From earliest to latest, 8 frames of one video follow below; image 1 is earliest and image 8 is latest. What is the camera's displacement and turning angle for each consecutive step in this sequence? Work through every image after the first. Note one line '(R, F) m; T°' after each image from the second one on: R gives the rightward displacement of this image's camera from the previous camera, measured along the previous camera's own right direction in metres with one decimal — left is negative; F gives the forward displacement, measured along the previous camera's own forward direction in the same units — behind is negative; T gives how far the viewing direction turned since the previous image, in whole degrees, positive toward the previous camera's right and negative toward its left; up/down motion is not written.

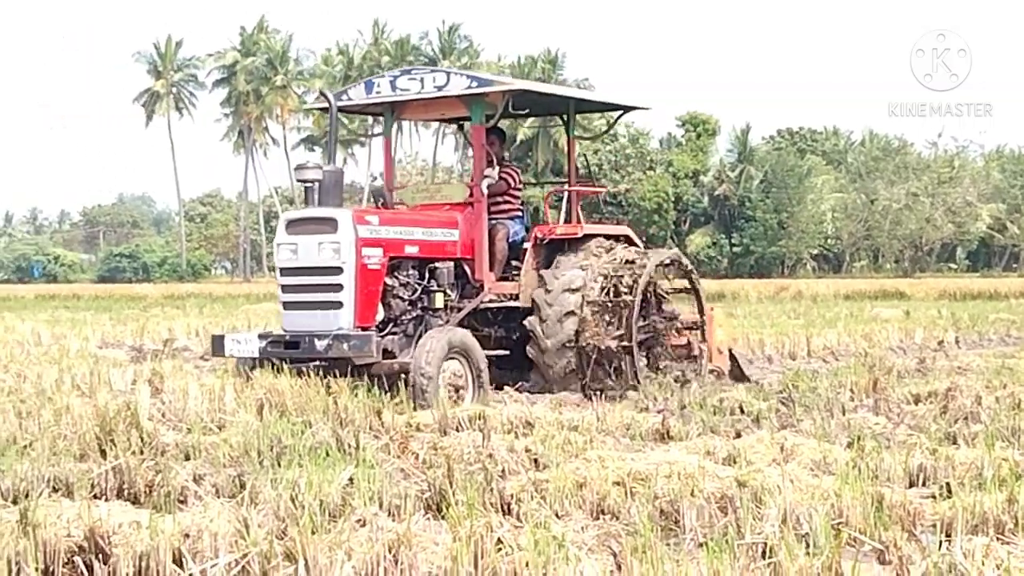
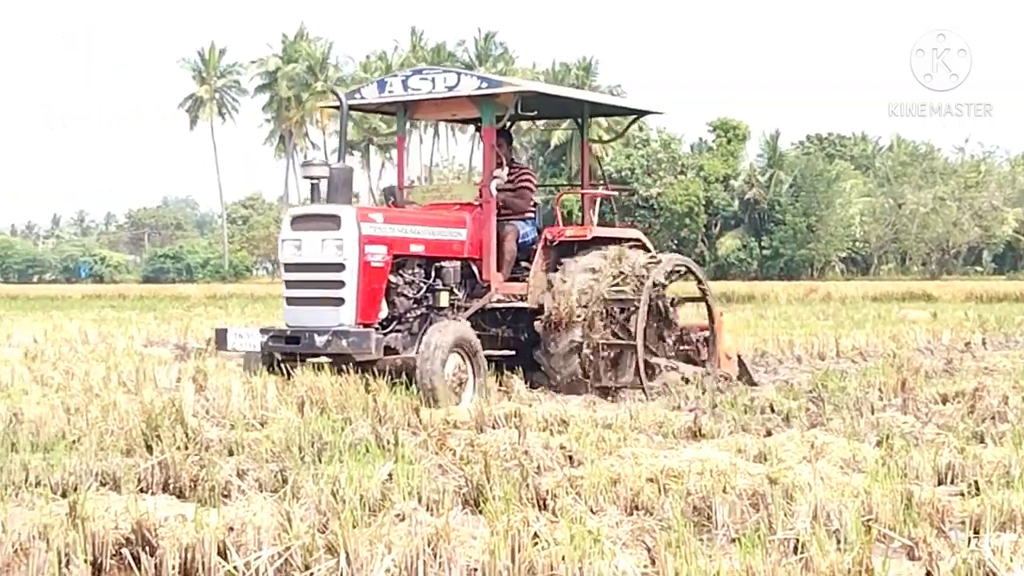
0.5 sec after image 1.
(-0.2, -0.1) m; 0°
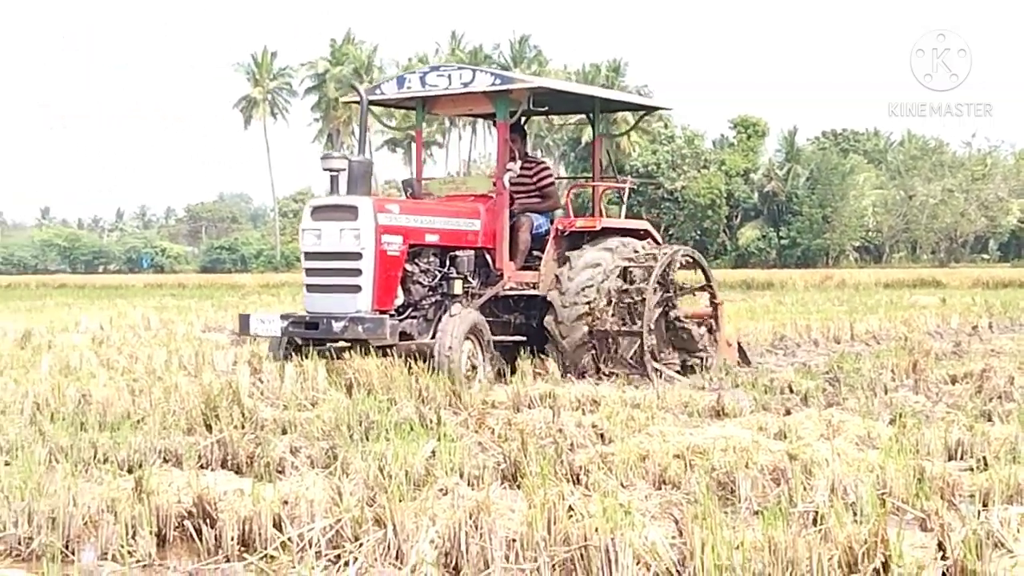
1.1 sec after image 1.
(-0.2, -0.2) m; 0°
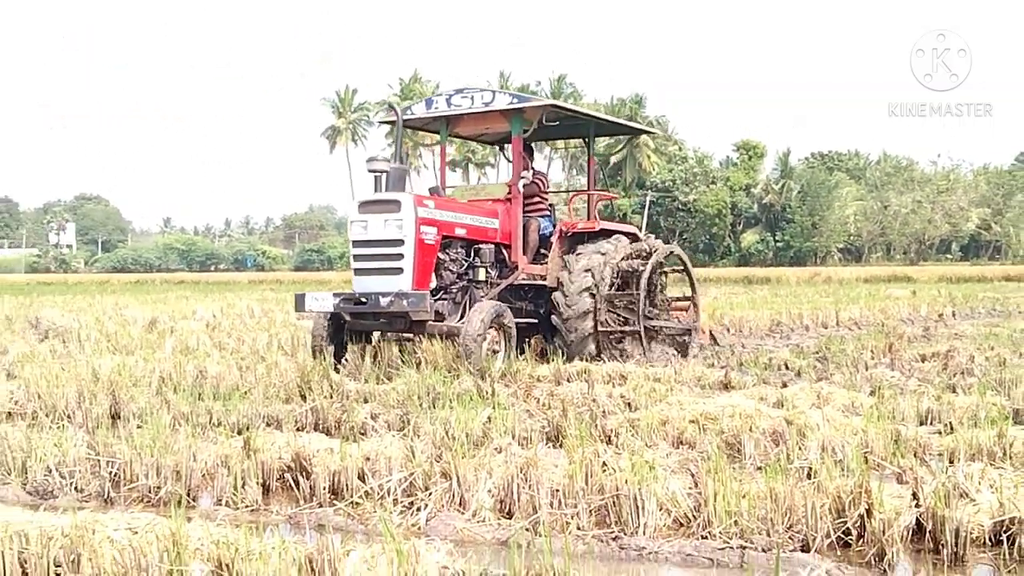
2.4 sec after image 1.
(-0.3, -0.8) m; 0°
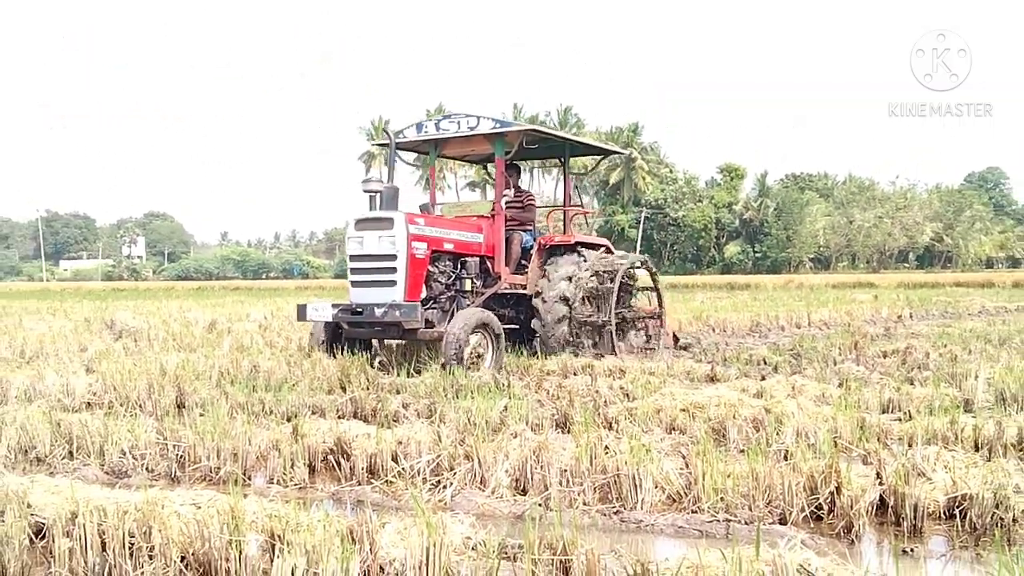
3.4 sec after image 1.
(-0.1, -0.7) m; 0°
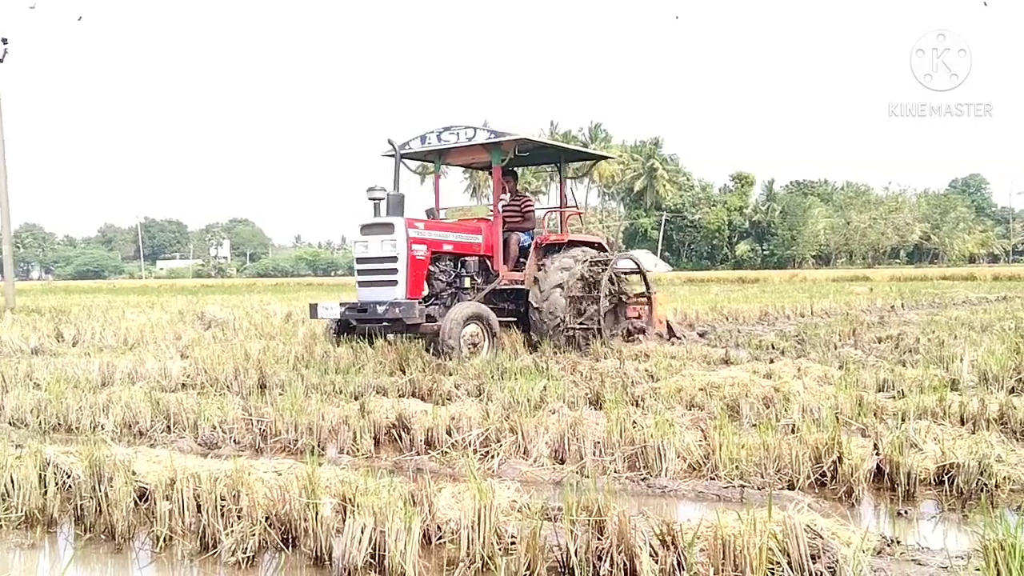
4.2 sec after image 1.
(-0.3, -0.7) m; 0°
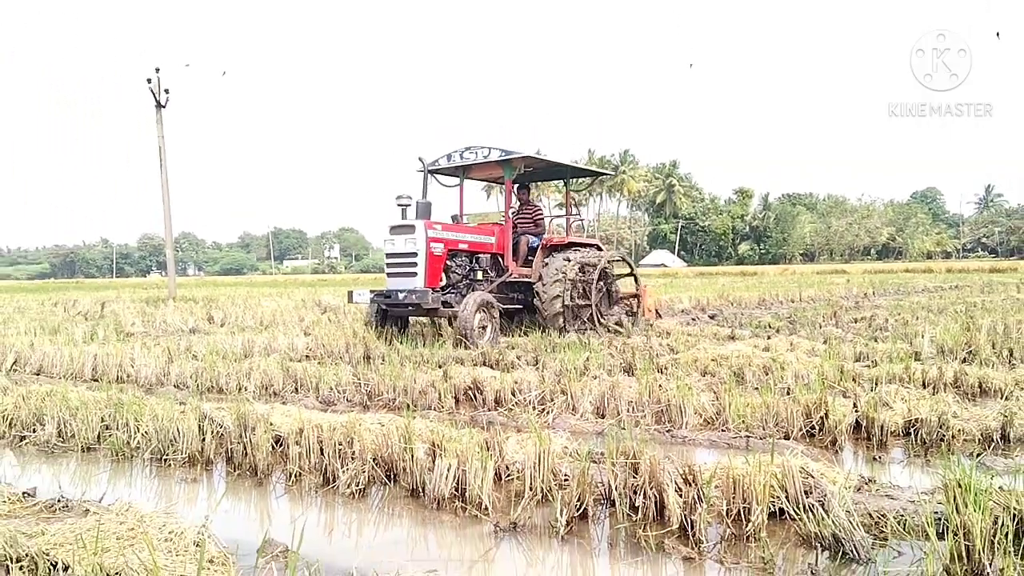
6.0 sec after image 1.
(-0.5, -1.6) m; -1°
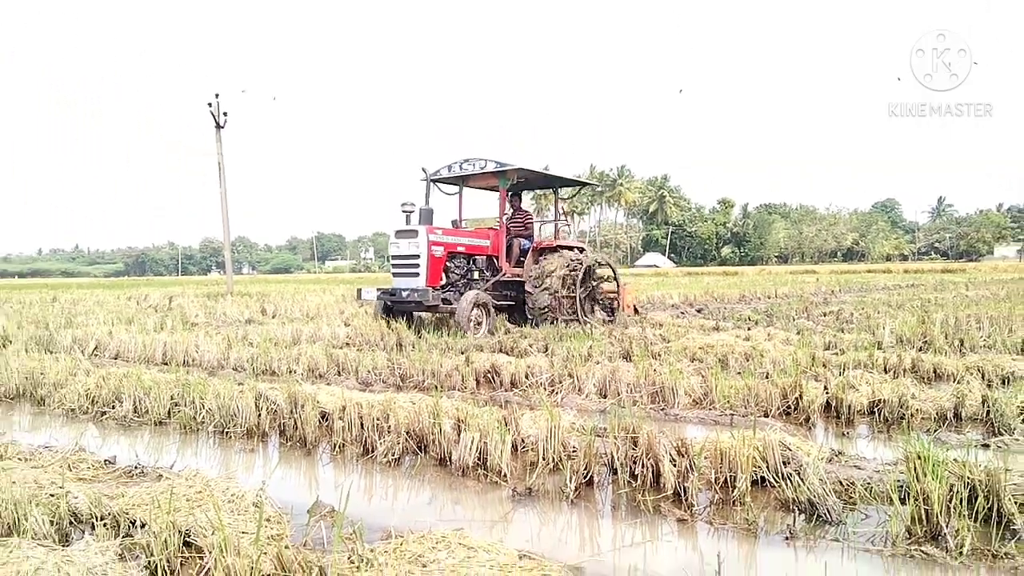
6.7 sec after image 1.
(-0.2, -1.1) m; 0°
